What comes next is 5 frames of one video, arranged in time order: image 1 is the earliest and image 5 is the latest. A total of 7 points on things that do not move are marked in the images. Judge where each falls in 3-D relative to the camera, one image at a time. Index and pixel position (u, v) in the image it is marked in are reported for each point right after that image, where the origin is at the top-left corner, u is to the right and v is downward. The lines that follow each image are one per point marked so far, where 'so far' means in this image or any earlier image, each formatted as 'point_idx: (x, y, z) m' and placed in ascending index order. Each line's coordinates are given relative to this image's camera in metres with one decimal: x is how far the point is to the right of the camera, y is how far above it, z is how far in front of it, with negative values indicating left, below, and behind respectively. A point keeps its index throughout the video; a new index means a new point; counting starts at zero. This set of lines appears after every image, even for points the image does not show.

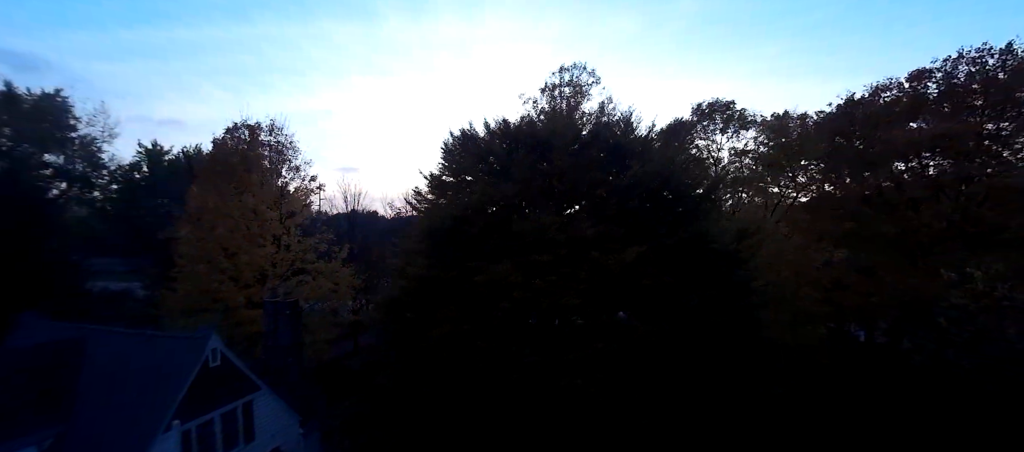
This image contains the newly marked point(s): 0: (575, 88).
0: (+2.2, +4.9, +15.4) m
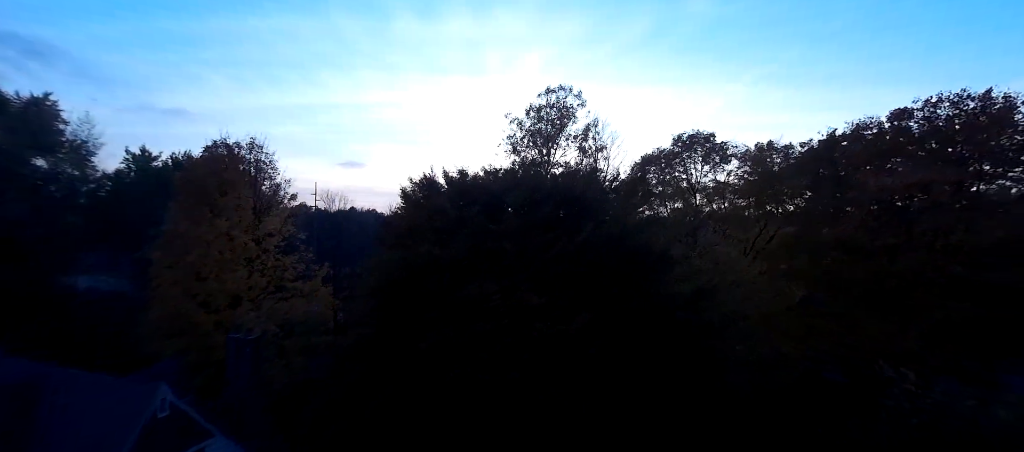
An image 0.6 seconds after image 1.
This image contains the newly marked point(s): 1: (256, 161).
0: (+1.7, +4.1, +15.3) m
1: (-7.7, +2.1, +13.3) m
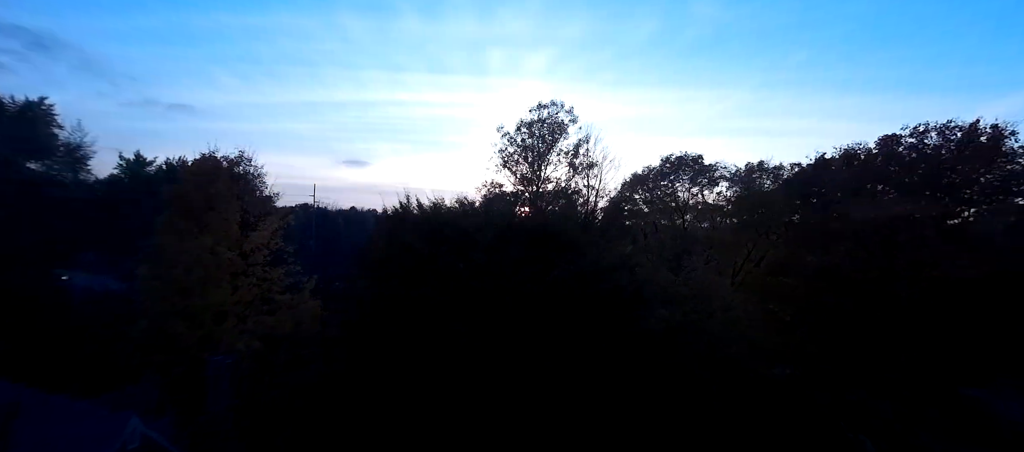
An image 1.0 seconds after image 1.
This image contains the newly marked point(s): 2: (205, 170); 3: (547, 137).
0: (+1.4, +3.5, +15.3) m
1: (-8.1, +1.7, +13.3) m
2: (-8.2, +1.5, +11.8) m
3: (+1.2, +3.1, +15.5) m
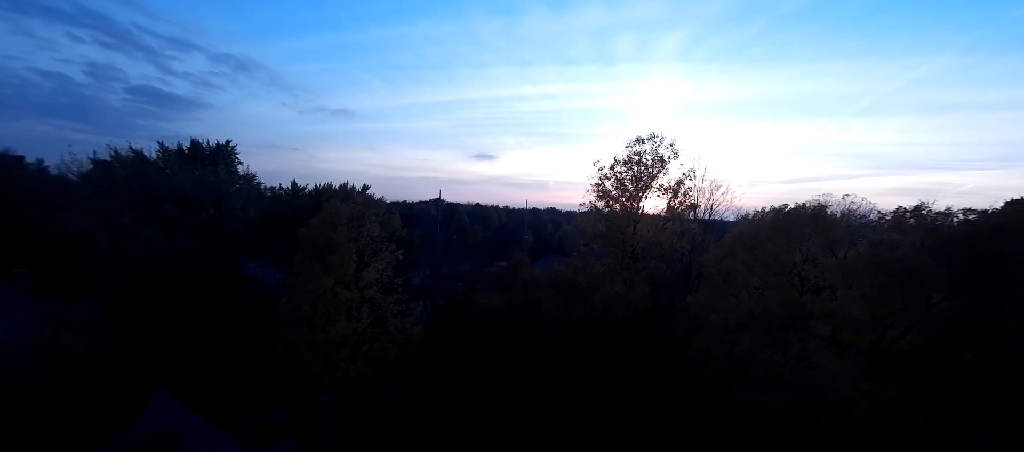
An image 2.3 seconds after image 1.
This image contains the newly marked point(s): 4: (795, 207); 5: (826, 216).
0: (+4.6, +2.2, +14.4) m
1: (-5.1, +0.5, +15.0) m
2: (-5.7, +0.2, +13.7) m
3: (+4.4, +1.8, +14.6) m
4: (+7.1, +0.4, +11.3) m
5: (+7.7, +0.2, +10.9) m
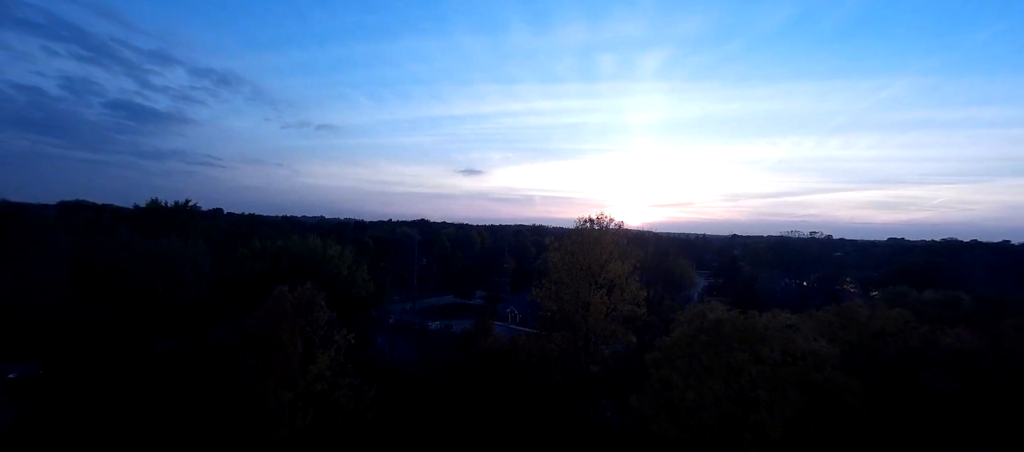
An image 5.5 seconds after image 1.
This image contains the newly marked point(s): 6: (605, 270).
0: (+3.0, -0.6, +14.4) m
1: (-6.7, -2.4, +14.8) m
2: (-7.2, -2.6, +13.4) m
3: (+2.8, -1.0, +14.7) m
4: (+5.6, -2.2, +11.4) m
5: (+6.2, -2.4, +11.1) m
6: (+3.7, -1.7, +17.6) m
